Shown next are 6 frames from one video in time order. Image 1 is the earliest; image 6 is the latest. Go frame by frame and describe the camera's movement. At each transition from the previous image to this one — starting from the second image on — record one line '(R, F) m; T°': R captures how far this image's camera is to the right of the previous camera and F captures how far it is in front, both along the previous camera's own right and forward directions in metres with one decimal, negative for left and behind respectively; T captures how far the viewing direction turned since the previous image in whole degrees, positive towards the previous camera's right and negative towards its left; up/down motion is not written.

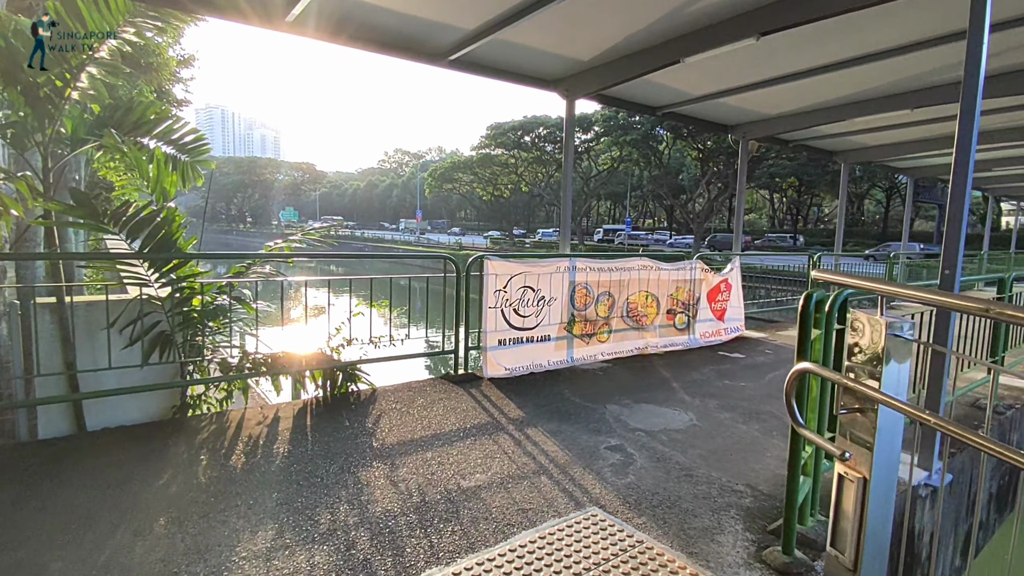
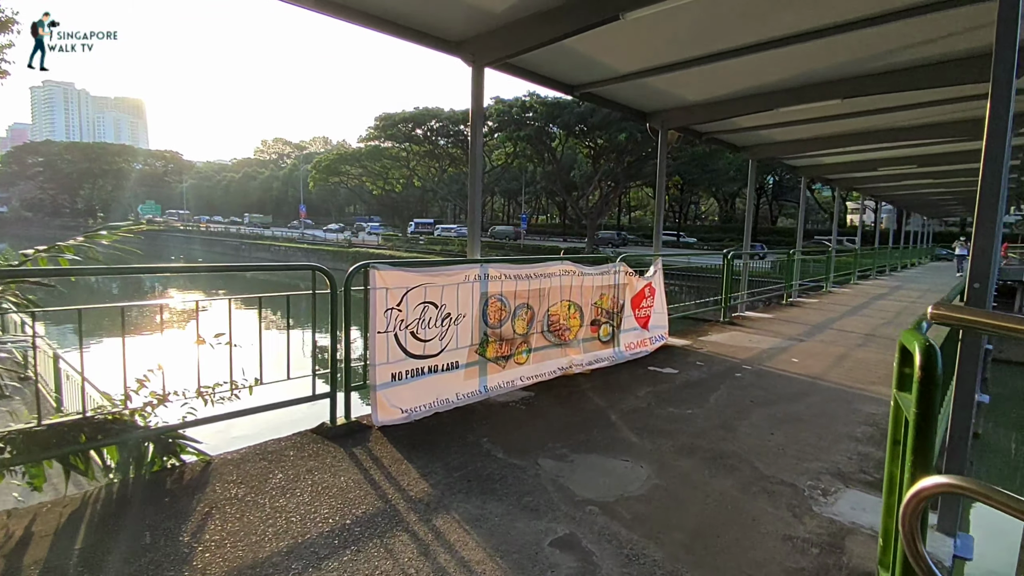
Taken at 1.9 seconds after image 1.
(0.0, +1.3) m; +11°
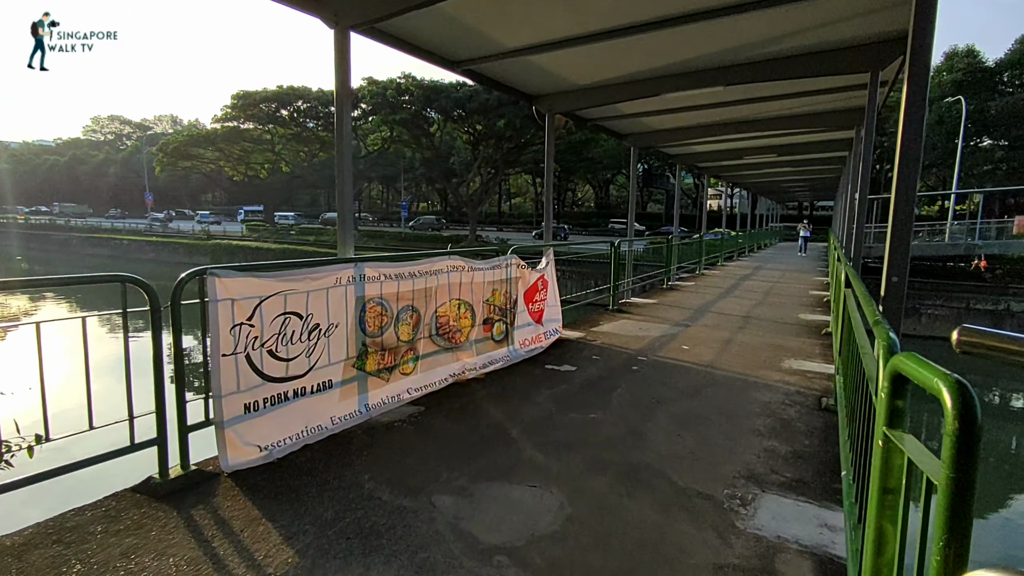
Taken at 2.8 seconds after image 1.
(0.0, +0.6) m; +12°
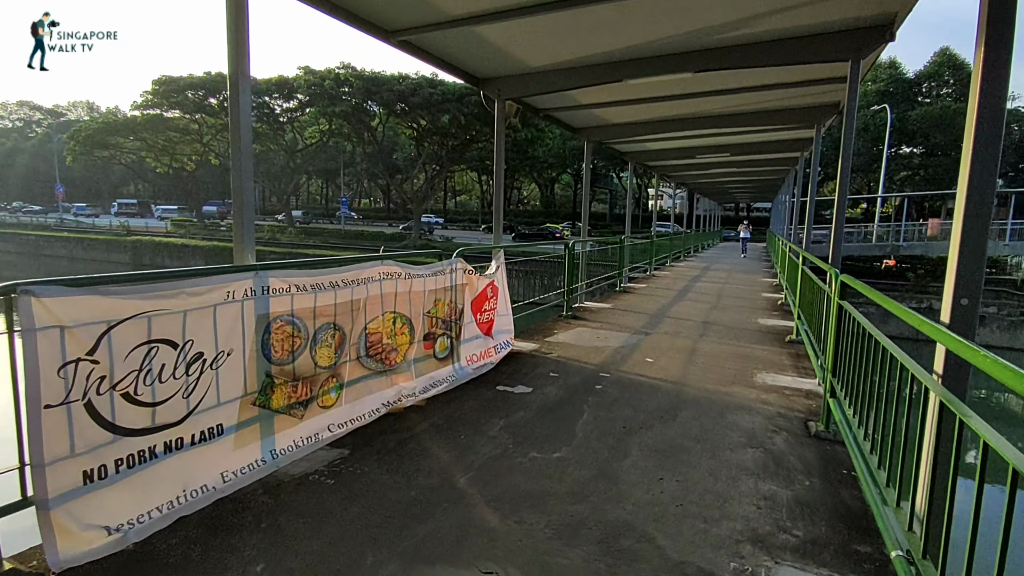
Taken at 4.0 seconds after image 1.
(0.0, +0.8) m; +6°
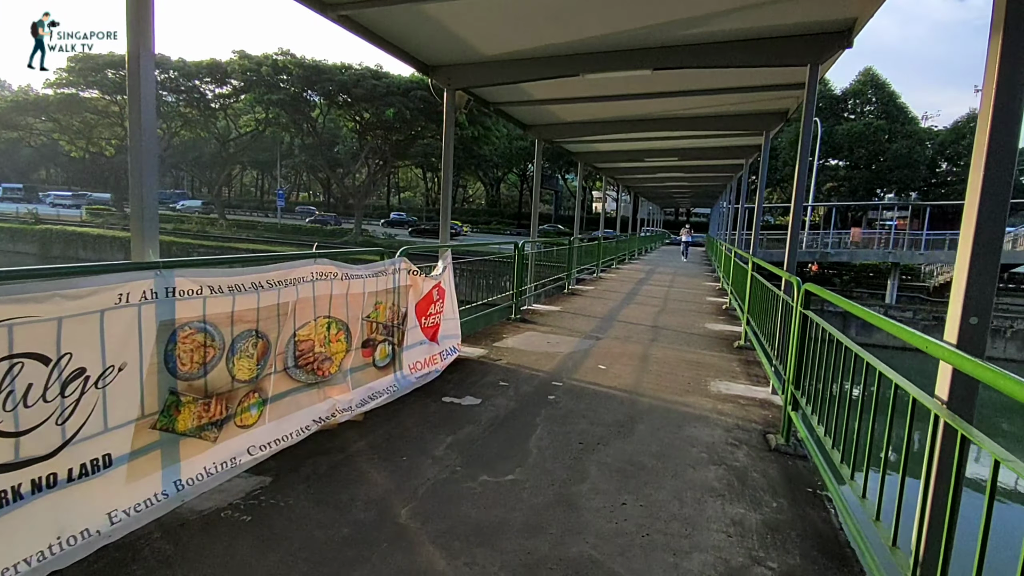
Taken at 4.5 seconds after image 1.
(0.0, +0.4) m; +6°
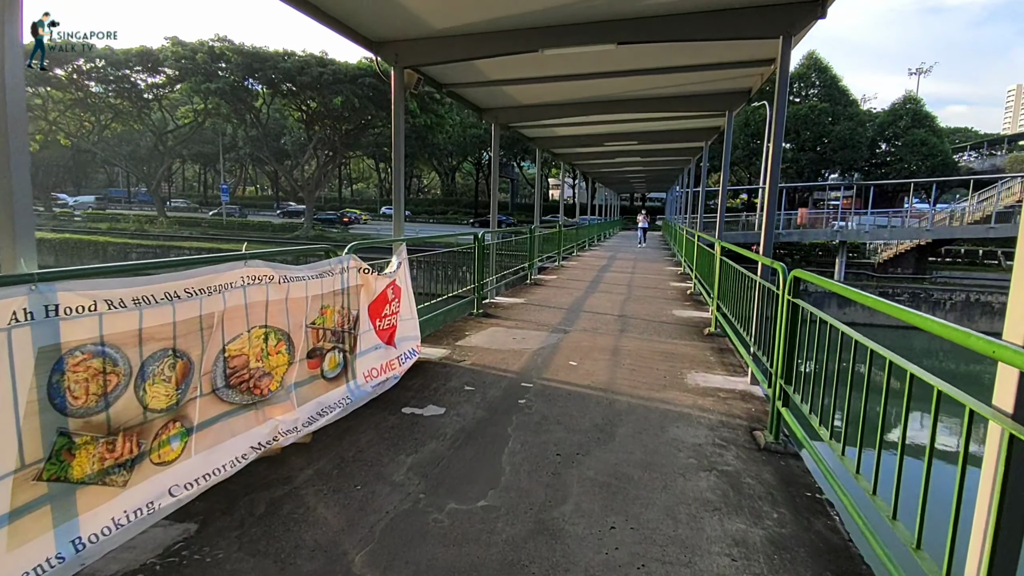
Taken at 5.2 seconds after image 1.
(0.0, +0.4) m; +4°
